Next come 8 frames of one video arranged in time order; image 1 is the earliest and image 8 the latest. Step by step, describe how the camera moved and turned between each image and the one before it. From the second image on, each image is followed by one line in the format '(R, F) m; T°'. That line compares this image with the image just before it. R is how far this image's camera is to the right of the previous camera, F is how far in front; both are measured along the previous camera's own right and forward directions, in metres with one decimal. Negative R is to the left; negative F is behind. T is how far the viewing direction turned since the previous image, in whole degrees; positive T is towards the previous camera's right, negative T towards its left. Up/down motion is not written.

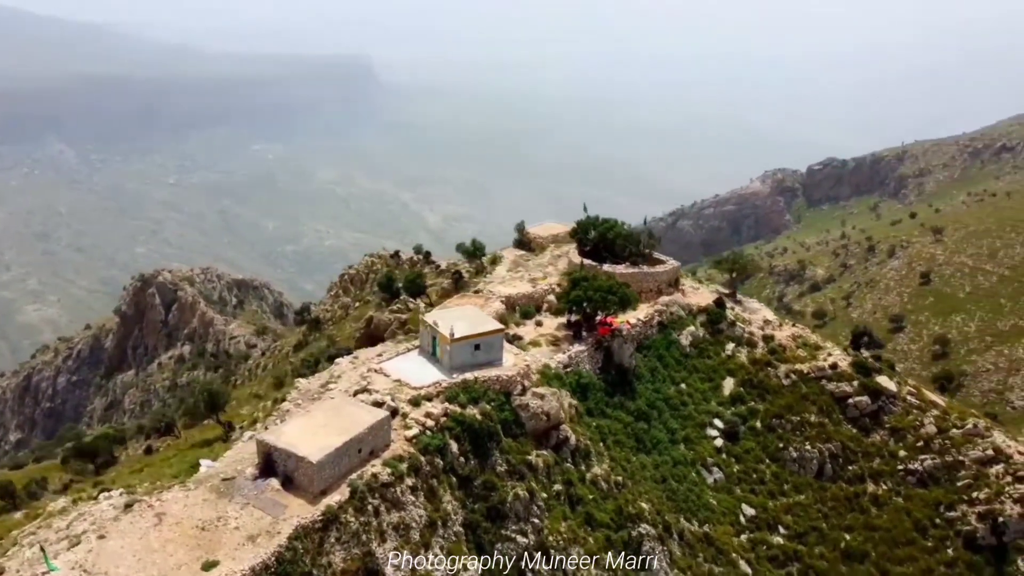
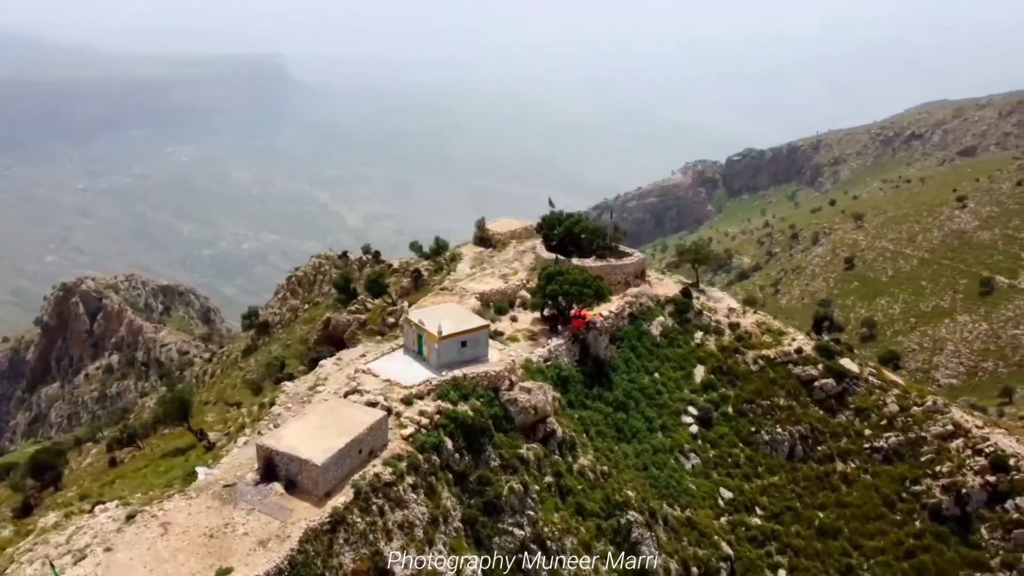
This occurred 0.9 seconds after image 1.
(-2.1, -0.3) m; +4°
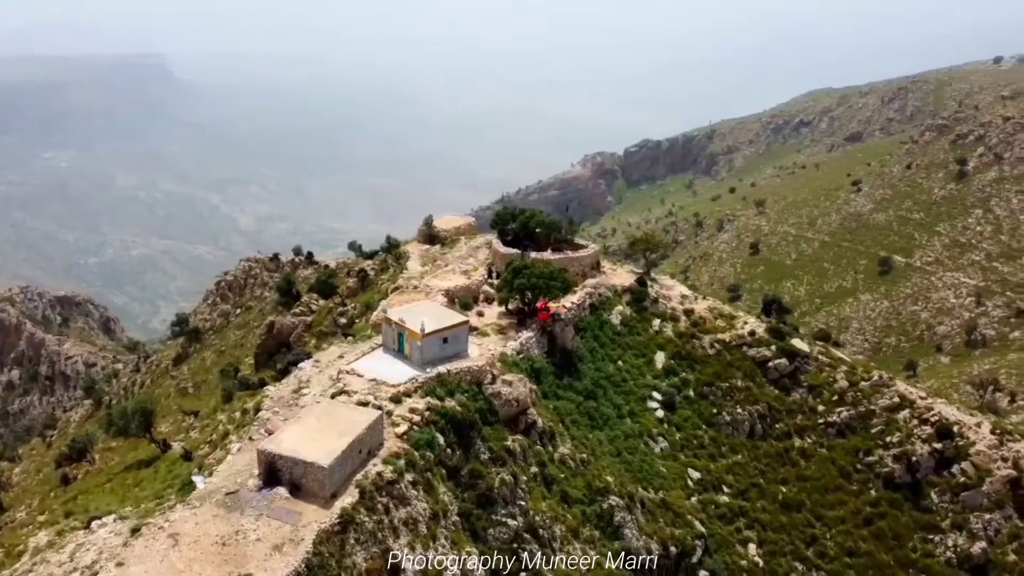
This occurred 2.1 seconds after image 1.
(-2.7, -0.4) m; +6°
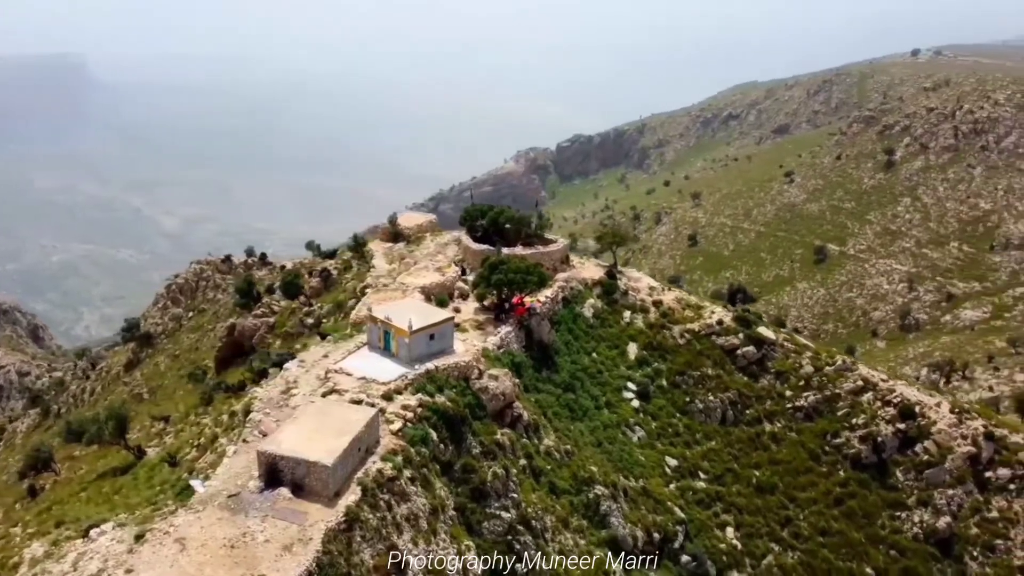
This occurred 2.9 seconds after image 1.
(-1.8, -0.3) m; +4°
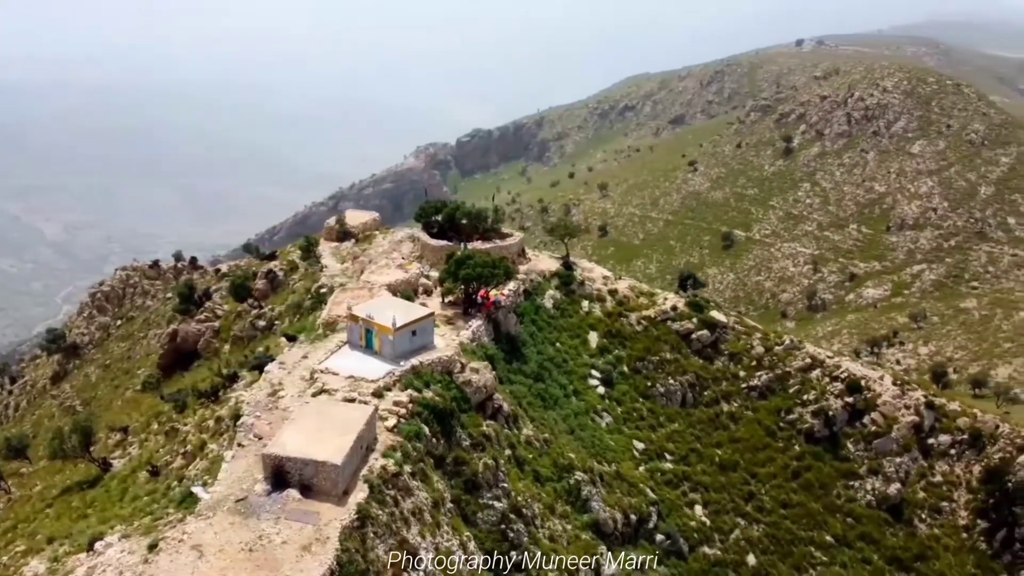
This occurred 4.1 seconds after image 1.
(-2.8, -0.4) m; +6°
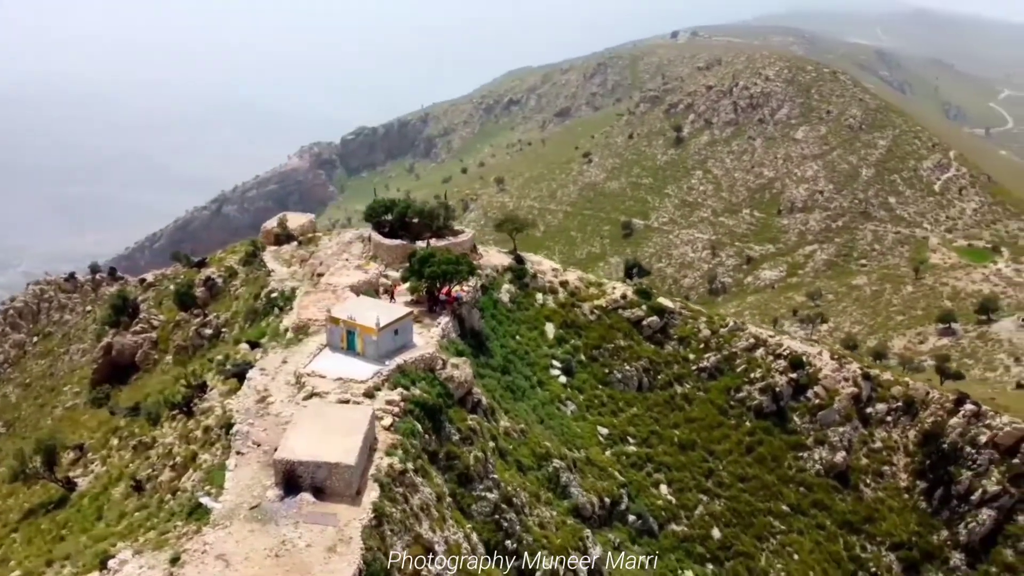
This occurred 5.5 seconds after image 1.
(-3.3, -0.5) m; +7°
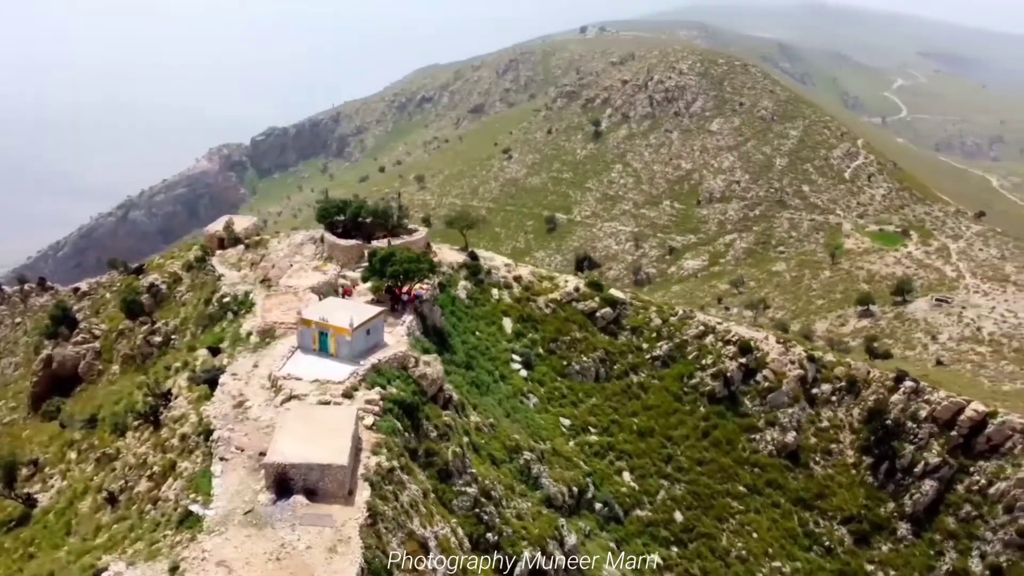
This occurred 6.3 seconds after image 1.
(-2.0, -0.4) m; +5°
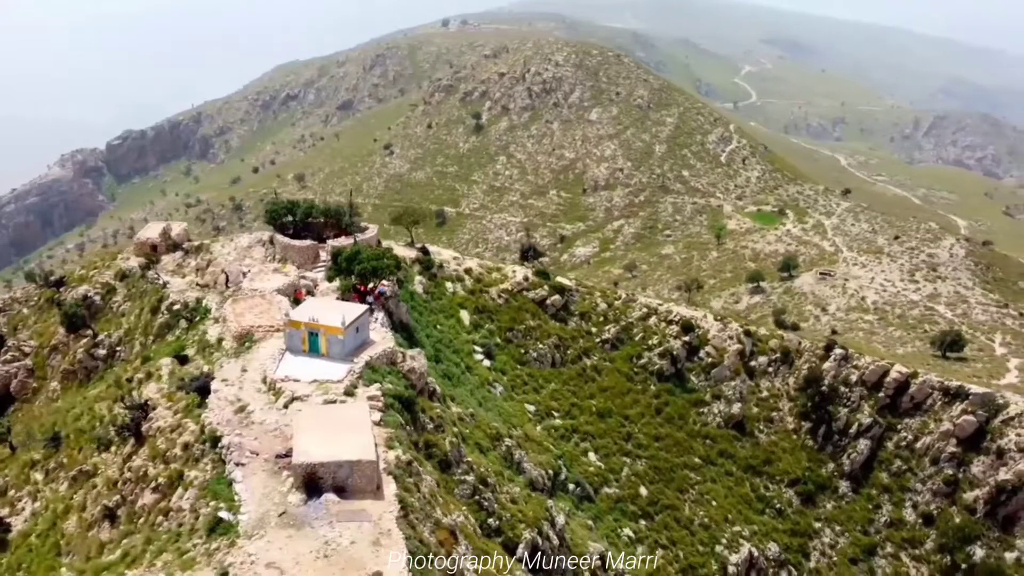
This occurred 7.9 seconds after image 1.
(-4.2, -0.6) m; +8°
